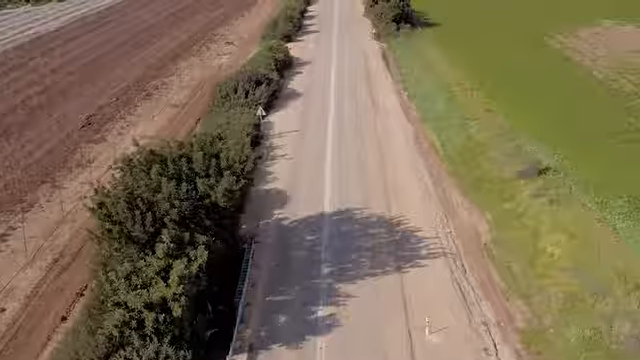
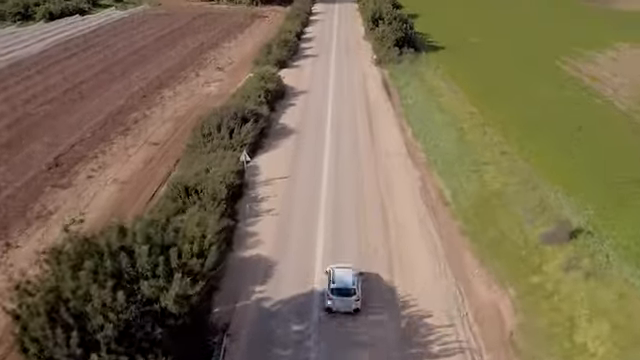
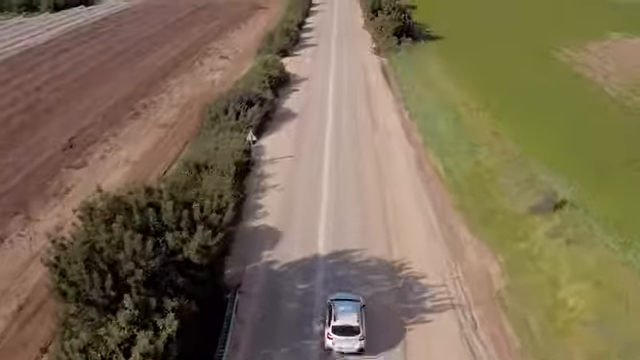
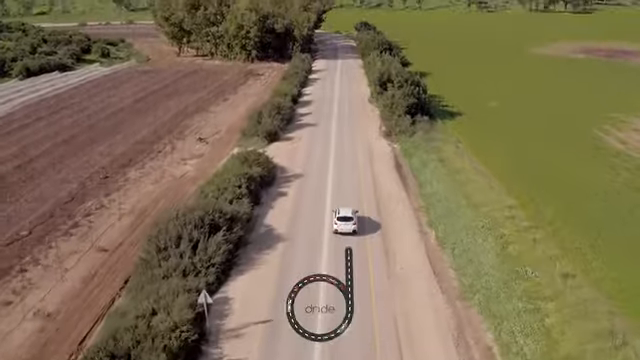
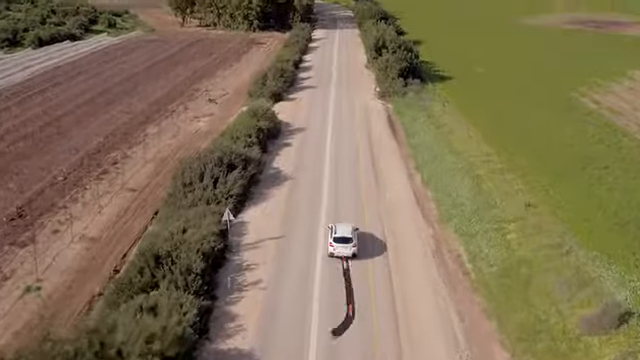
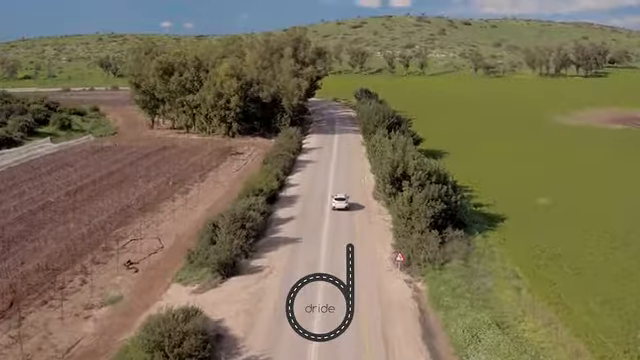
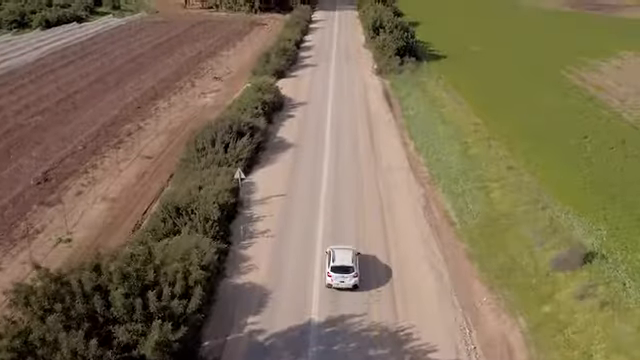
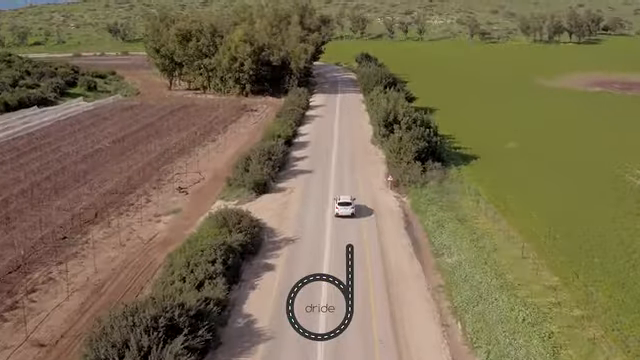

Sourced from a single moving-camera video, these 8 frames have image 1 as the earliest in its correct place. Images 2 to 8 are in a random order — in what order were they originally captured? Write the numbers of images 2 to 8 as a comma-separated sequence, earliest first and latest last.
3, 2, 7, 5, 4, 8, 6
